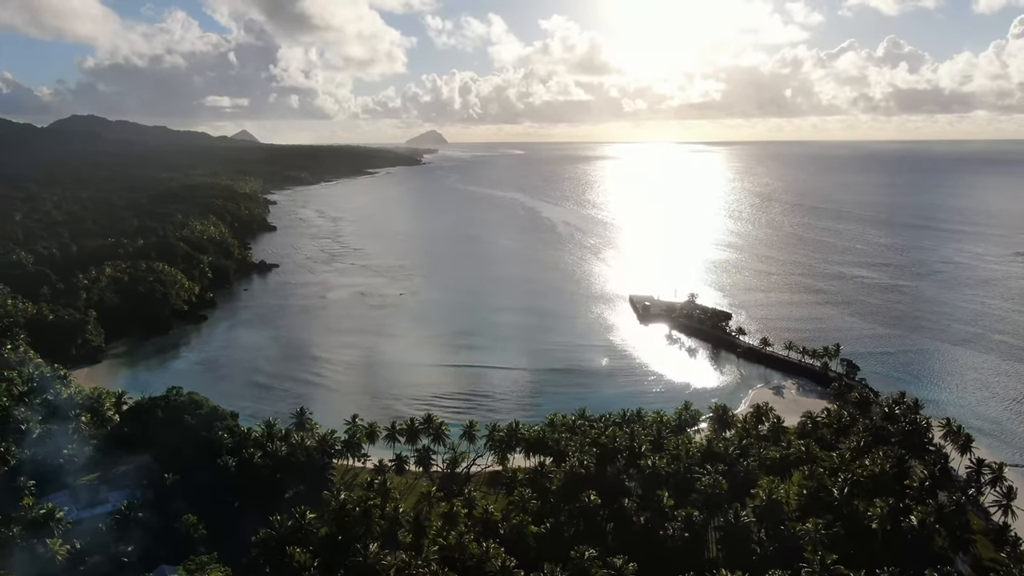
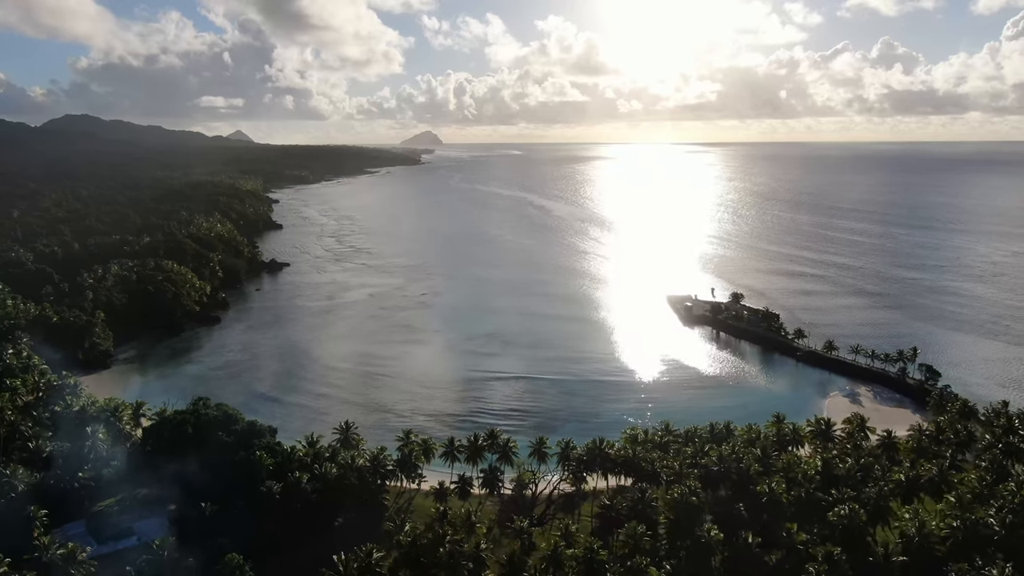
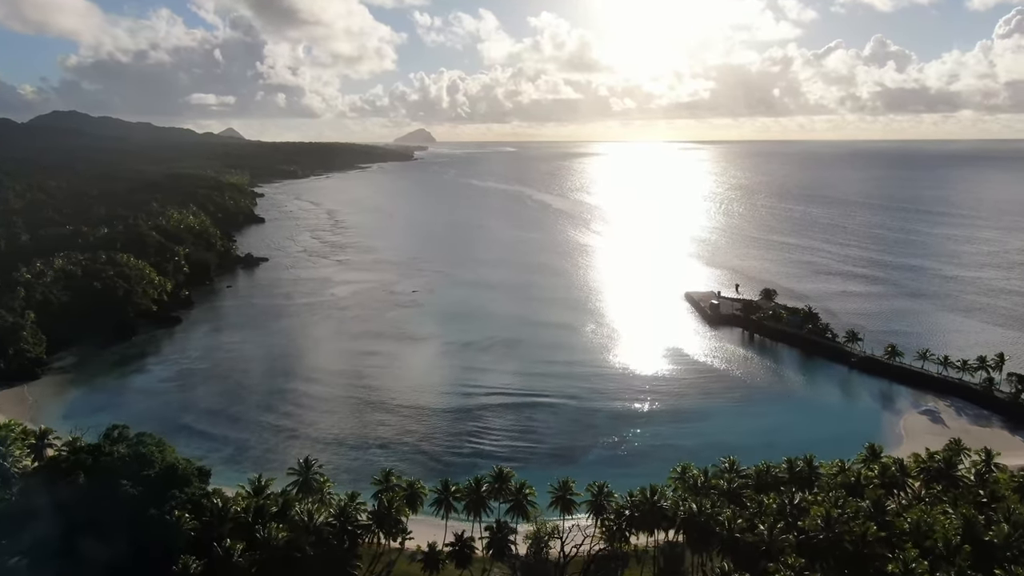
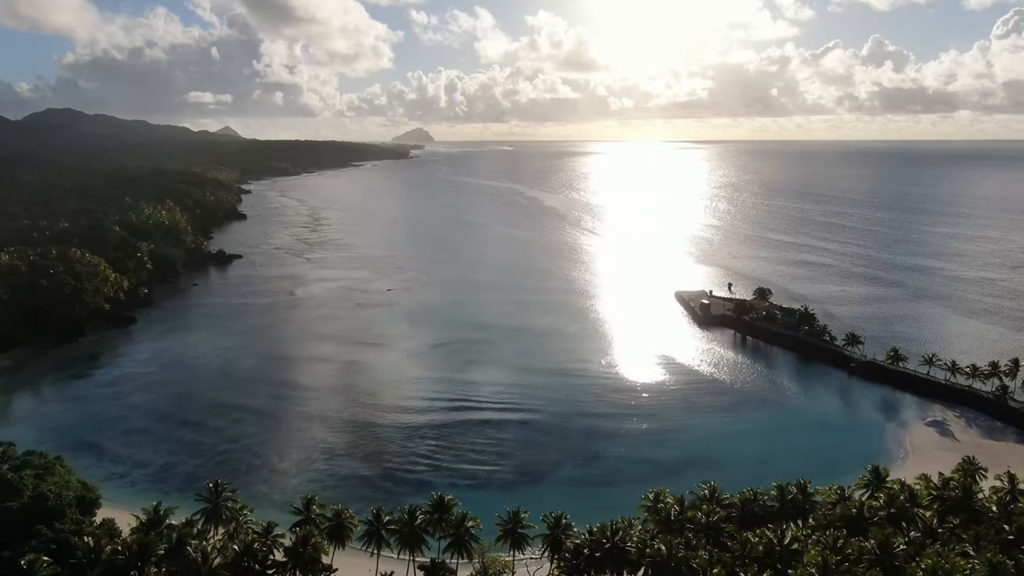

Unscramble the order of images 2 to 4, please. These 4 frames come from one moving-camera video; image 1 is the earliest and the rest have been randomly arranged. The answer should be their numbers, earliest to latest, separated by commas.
2, 3, 4
